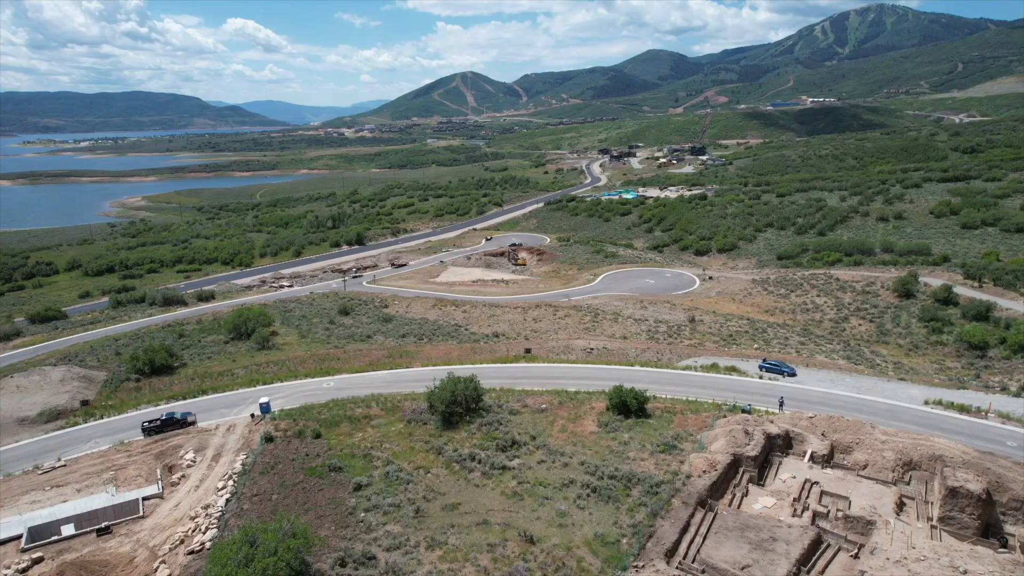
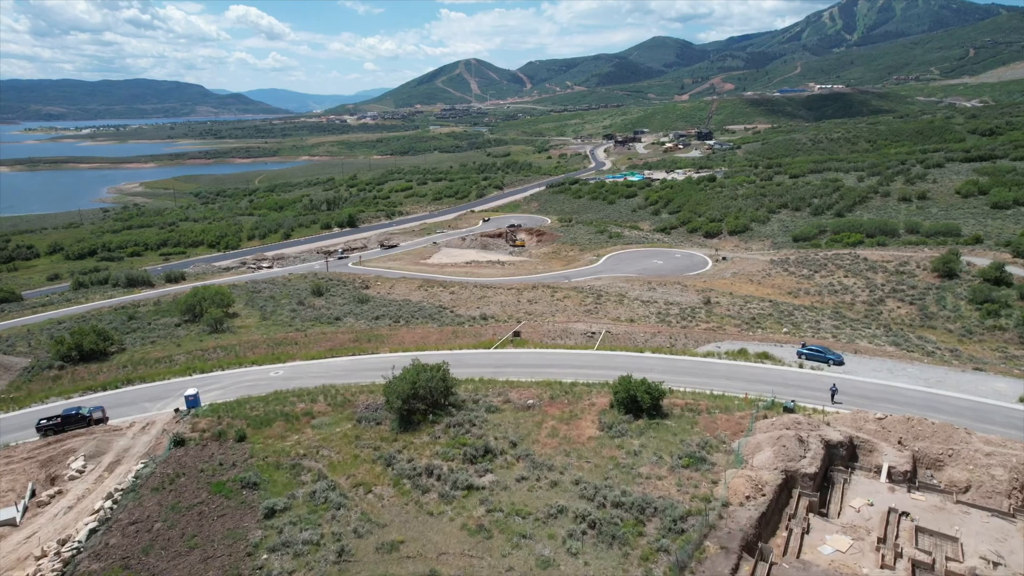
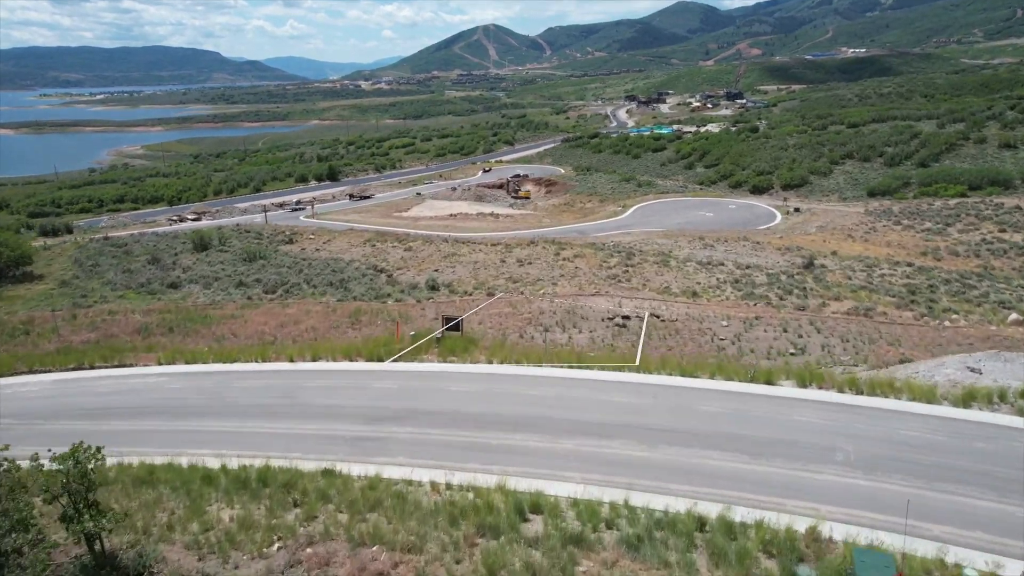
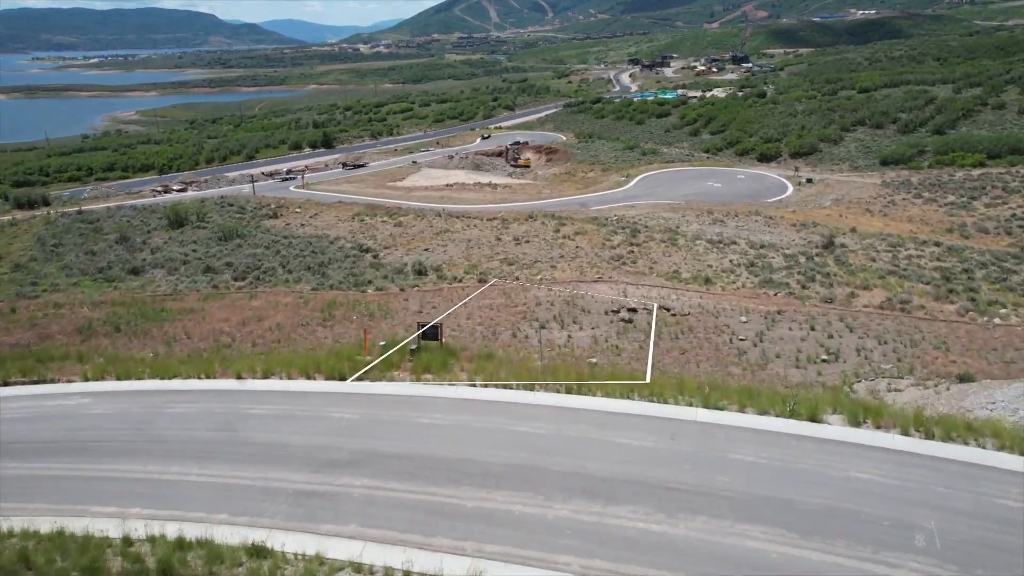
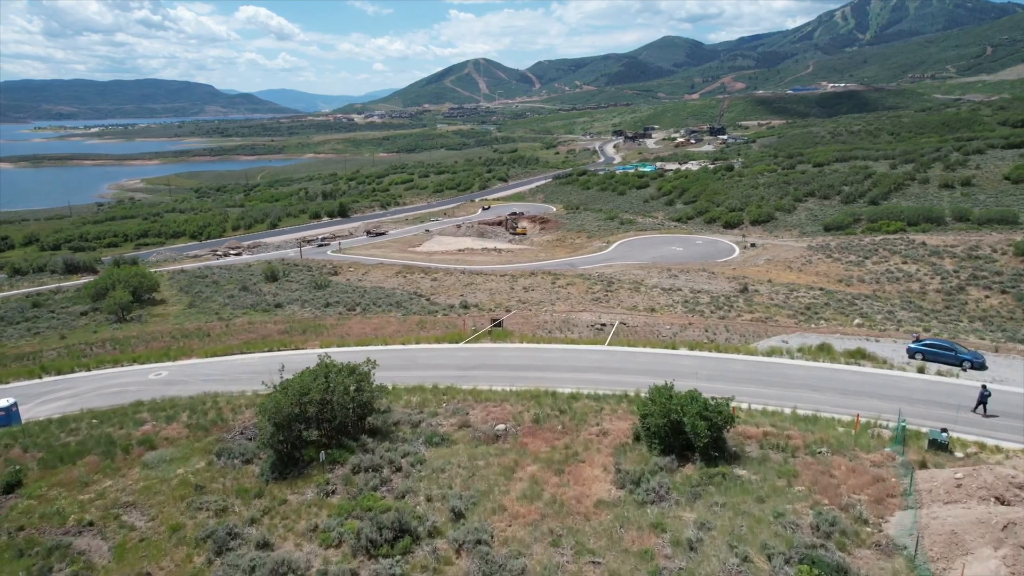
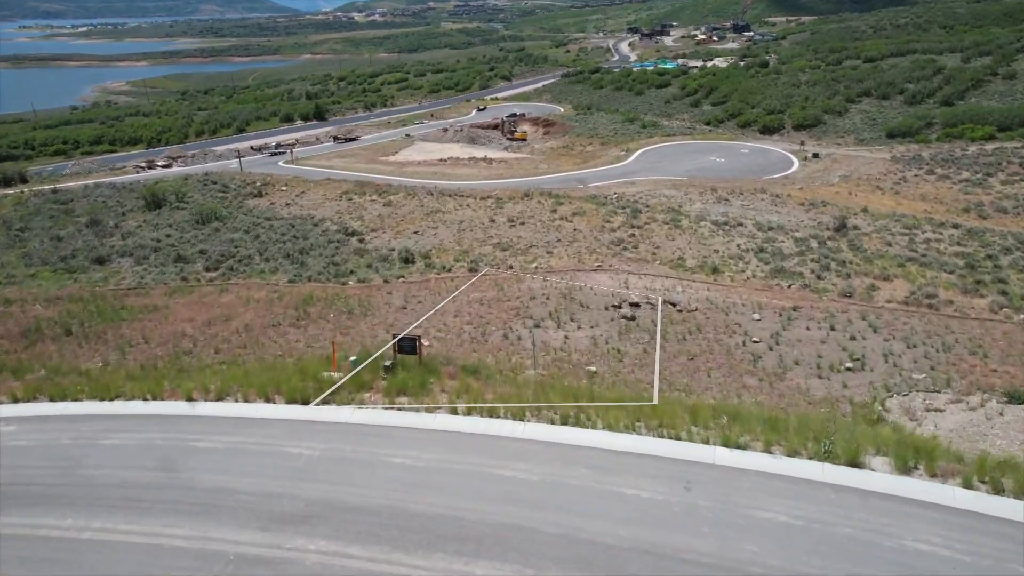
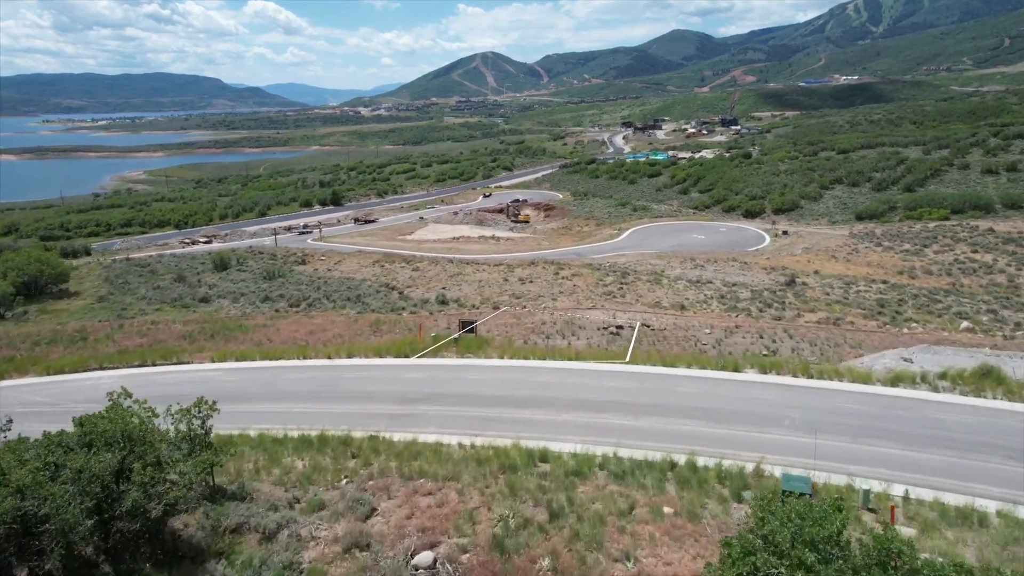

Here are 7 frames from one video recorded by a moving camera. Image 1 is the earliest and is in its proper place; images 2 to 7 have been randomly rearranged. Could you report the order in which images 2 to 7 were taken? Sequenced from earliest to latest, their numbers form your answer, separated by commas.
2, 5, 7, 3, 4, 6
